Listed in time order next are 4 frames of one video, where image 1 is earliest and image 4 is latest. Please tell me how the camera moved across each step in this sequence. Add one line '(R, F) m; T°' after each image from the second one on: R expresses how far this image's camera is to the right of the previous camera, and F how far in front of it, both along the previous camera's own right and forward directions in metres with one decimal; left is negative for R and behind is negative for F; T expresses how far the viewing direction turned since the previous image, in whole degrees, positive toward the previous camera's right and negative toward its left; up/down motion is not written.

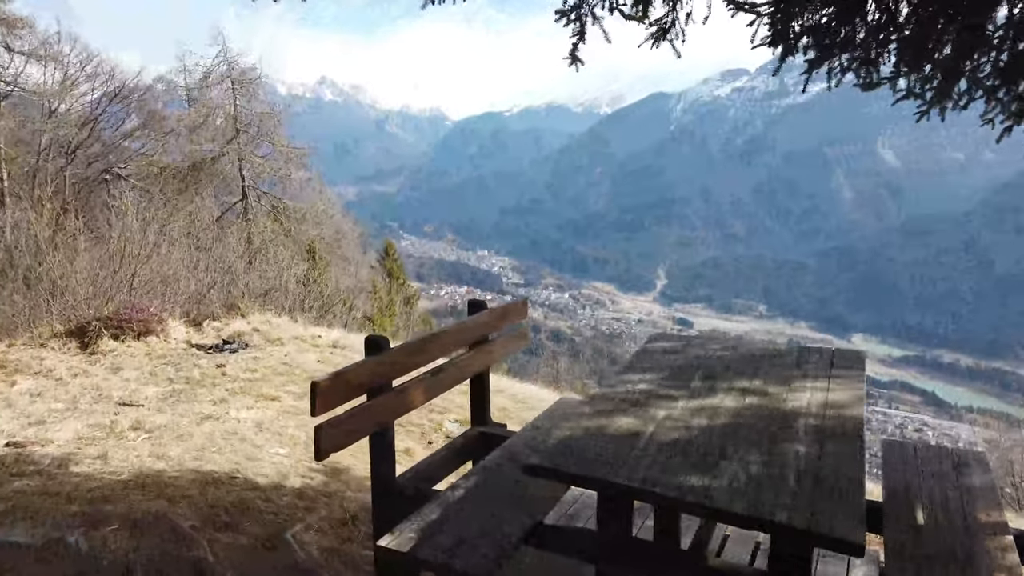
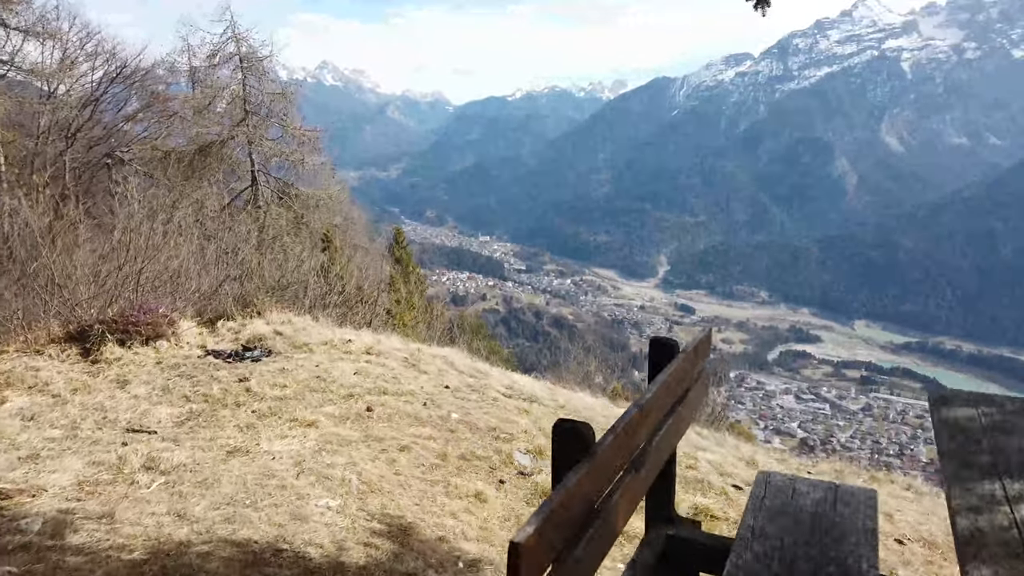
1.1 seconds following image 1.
(-0.6, +0.8) m; 0°
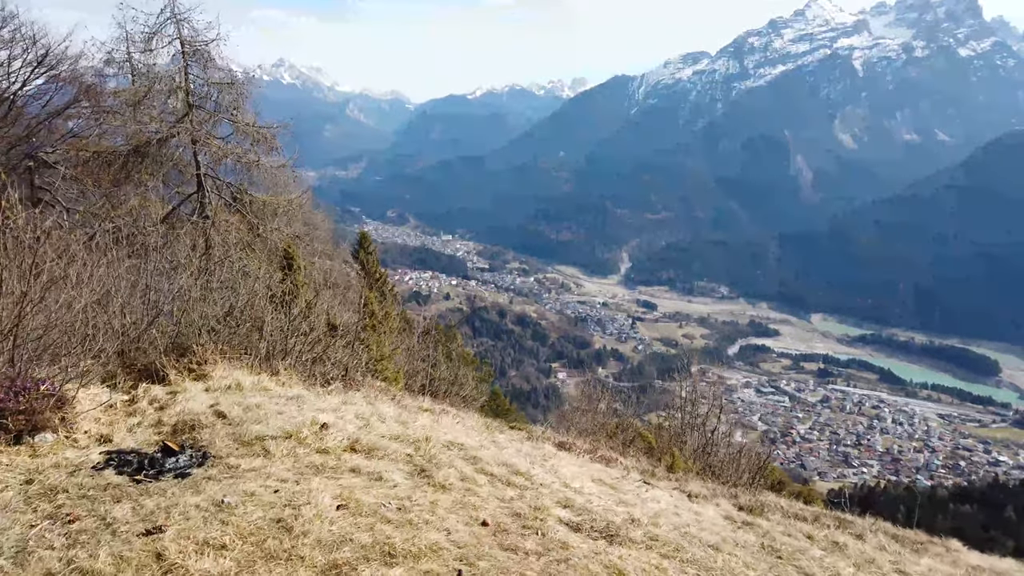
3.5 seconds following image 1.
(-0.6, +1.9) m; +3°
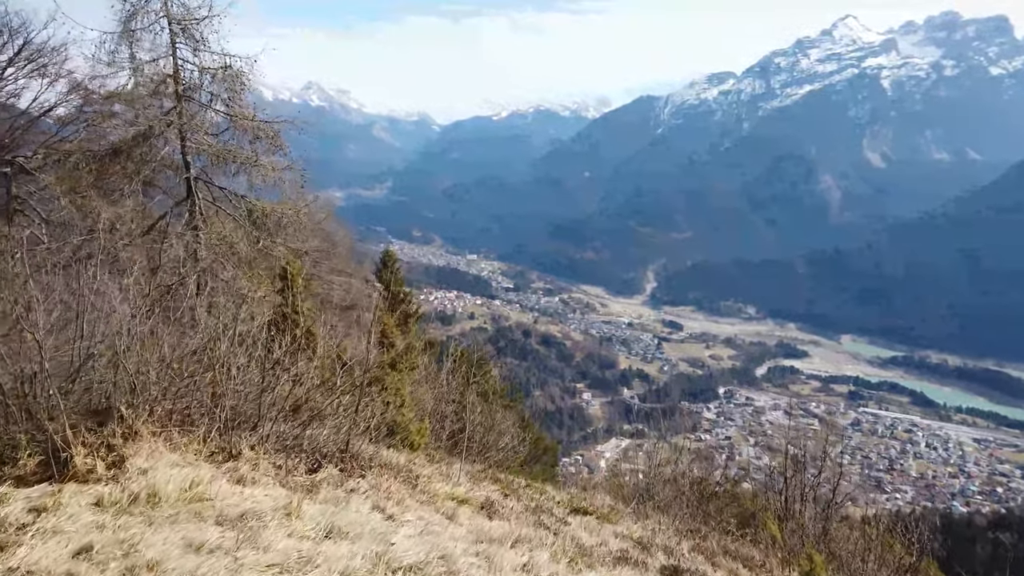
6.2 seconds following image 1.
(-0.4, +2.3) m; -2°
